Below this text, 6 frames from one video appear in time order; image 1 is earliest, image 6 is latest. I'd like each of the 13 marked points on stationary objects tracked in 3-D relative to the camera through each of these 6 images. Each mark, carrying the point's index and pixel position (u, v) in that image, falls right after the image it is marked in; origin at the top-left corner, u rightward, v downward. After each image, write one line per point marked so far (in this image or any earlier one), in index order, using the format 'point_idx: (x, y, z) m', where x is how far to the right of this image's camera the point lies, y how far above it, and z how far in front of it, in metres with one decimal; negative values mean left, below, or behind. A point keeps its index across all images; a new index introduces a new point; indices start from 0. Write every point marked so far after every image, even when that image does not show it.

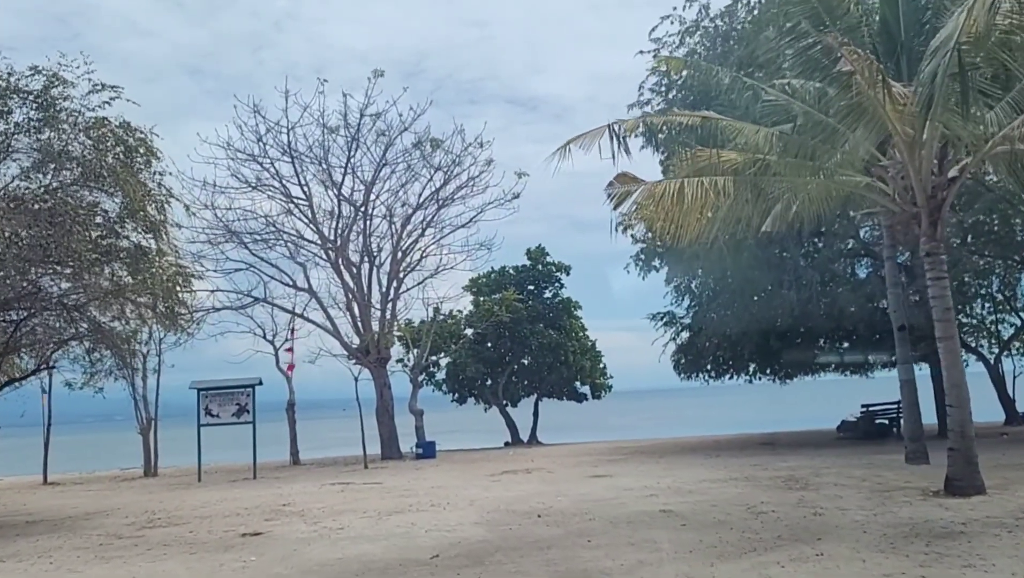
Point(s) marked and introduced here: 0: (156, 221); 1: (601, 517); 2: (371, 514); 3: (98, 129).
0: (-7.7, +1.5, +18.1) m
1: (+1.5, -3.8, +13.8) m
2: (-2.6, -4.2, +15.7) m
3: (-8.5, +3.3, +17.2) m
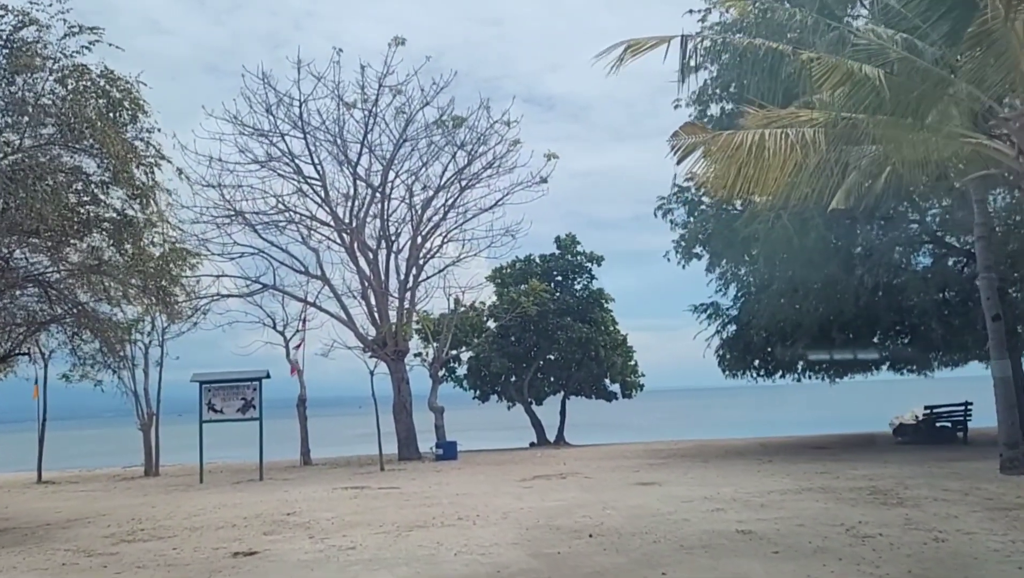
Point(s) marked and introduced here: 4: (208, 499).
0: (-6.9, +2.0, +15.9) m
1: (+2.1, -3.4, +11.4) m
2: (-2.0, -3.8, +13.4) m
3: (-7.7, +3.8, +15.0) m
4: (-7.1, -4.9, +19.6) m
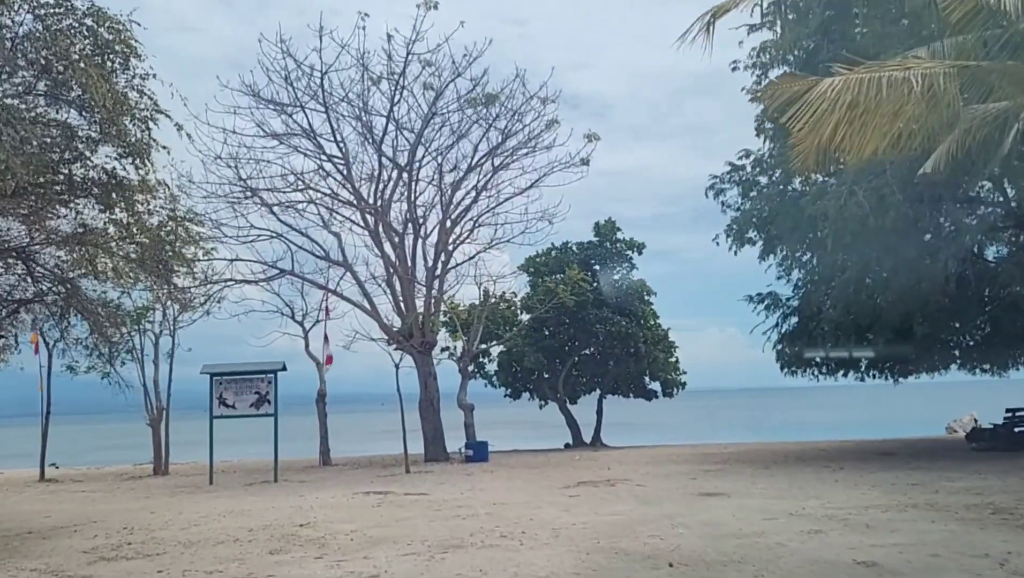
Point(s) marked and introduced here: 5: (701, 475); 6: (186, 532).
0: (-6.1, +2.4, +13.7) m
1: (+2.8, -3.0, +9.0) m
2: (-1.2, -3.4, +11.1) m
3: (-6.9, +4.2, +12.9) m
4: (-6.2, -4.5, +17.5) m
5: (+4.4, -4.3, +19.6) m
6: (-5.2, -3.9, +13.4) m
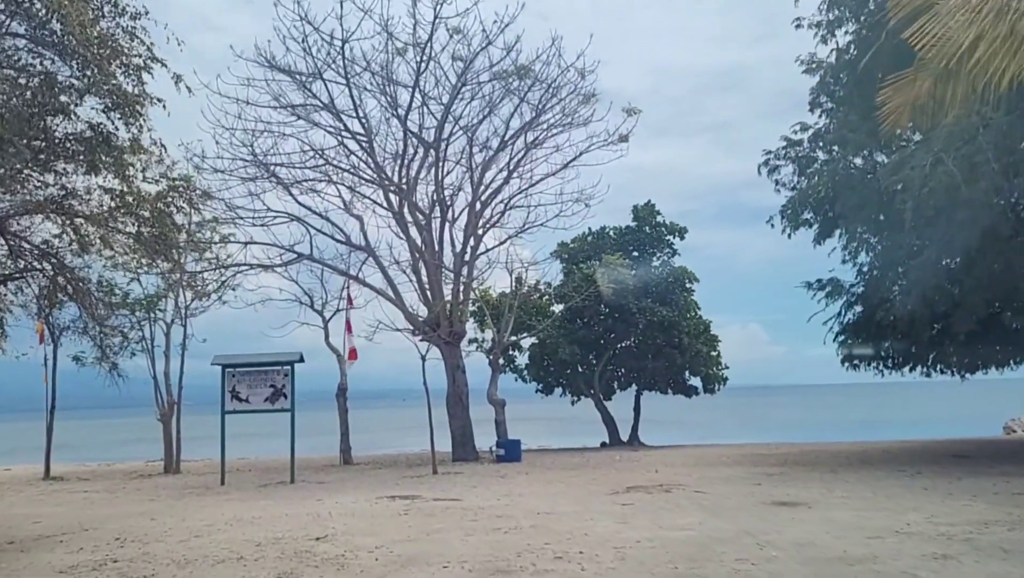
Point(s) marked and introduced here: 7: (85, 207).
0: (-5.4, +2.8, +11.9) m
1: (+3.4, -2.7, +7.0) m
2: (-0.6, -3.1, +9.2) m
3: (-6.2, +4.5, +11.0) m
4: (-5.4, -4.1, +15.7) m
5: (+5.2, -4.0, +17.5) m
6: (-4.5, -3.5, +11.5) m
7: (-6.8, +1.3, +13.4) m
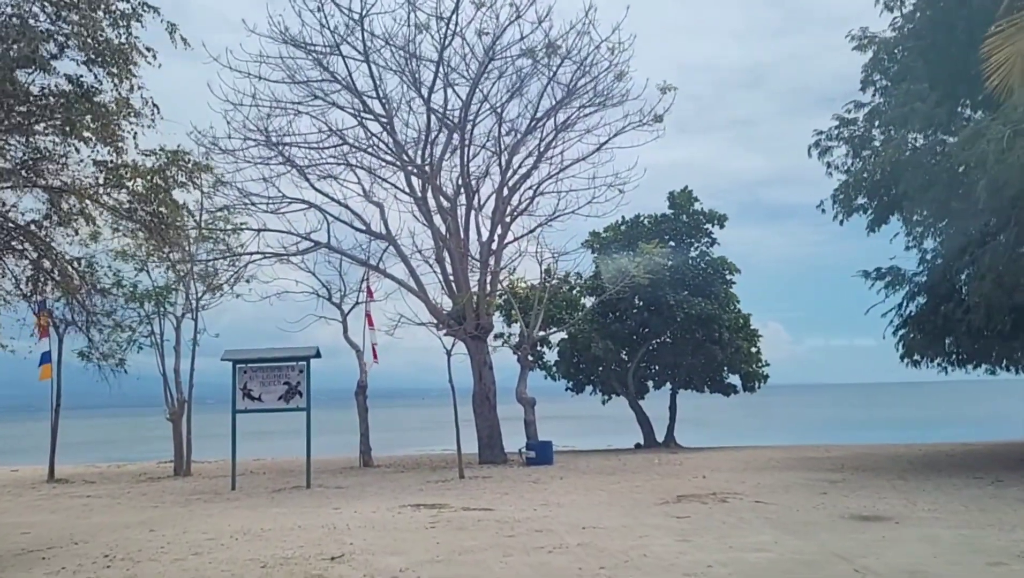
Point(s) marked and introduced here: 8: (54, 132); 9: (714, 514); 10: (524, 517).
0: (-4.8, +3.0, +10.3) m
1: (+3.8, -2.5, +5.2) m
2: (-0.1, -2.9, +7.5) m
3: (-5.7, +4.8, +9.5) m
4: (-4.7, -3.9, +14.1) m
5: (+5.9, -3.7, +15.7) m
6: (-3.9, -3.3, +10.0) m
7: (-6.2, +1.5, +11.9) m
8: (-5.6, +1.9, +10.4) m
9: (+3.2, -3.5, +13.2) m
10: (+0.2, -3.6, +13.3) m
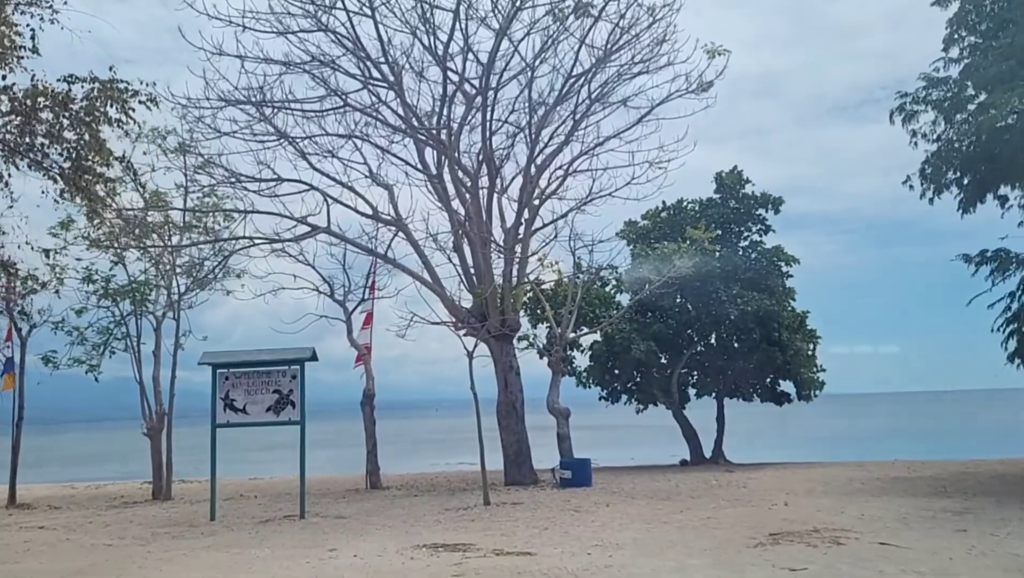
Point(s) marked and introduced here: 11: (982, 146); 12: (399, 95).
0: (-4.3, +3.3, +7.1) m
1: (+4.3, -2.1, +1.8) m
2: (+0.4, -2.5, +4.2) m
3: (-5.2, +5.1, +6.3) m
4: (-4.1, -3.6, +10.8) m
5: (+6.6, -3.4, +12.3) m
6: (-3.4, -2.9, +6.7) m
7: (-5.7, +1.8, +8.7) m
8: (-5.1, +2.3, +7.2) m
9: (+3.8, -3.2, +9.8) m
10: (+0.8, -3.3, +10.0) m
11: (+9.7, +3.2, +18.1) m
12: (-2.7, +4.6, +20.0) m
